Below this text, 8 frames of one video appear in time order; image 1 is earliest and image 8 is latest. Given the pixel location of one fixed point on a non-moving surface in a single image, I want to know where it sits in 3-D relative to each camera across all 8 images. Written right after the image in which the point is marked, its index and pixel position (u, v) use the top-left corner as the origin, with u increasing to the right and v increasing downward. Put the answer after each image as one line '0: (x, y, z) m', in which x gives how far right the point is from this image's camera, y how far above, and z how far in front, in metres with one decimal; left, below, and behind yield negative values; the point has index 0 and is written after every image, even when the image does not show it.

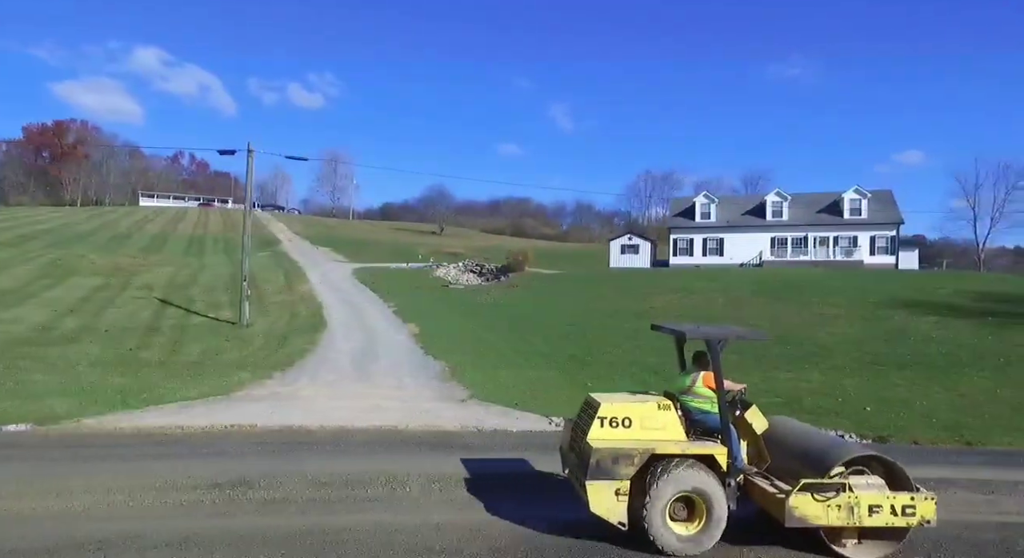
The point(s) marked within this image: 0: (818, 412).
0: (+4.8, -2.1, +12.4) m
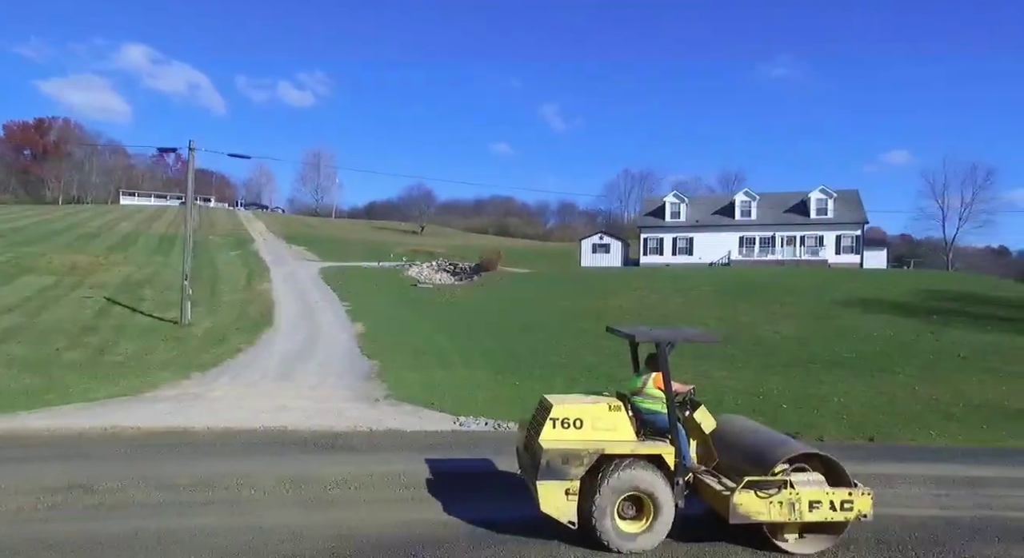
0: (+3.7, -2.1, +12.4) m
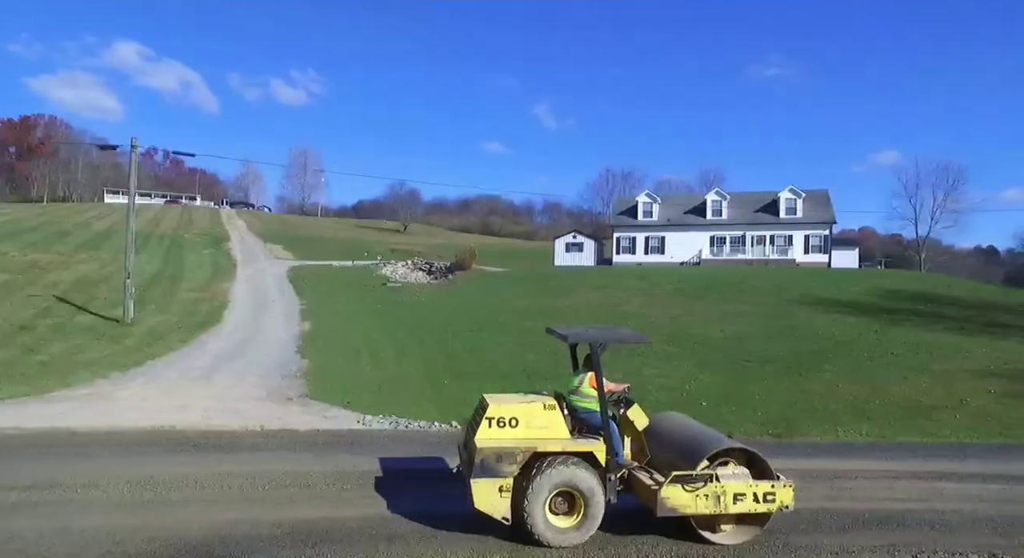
0: (+2.4, -2.1, +12.6) m
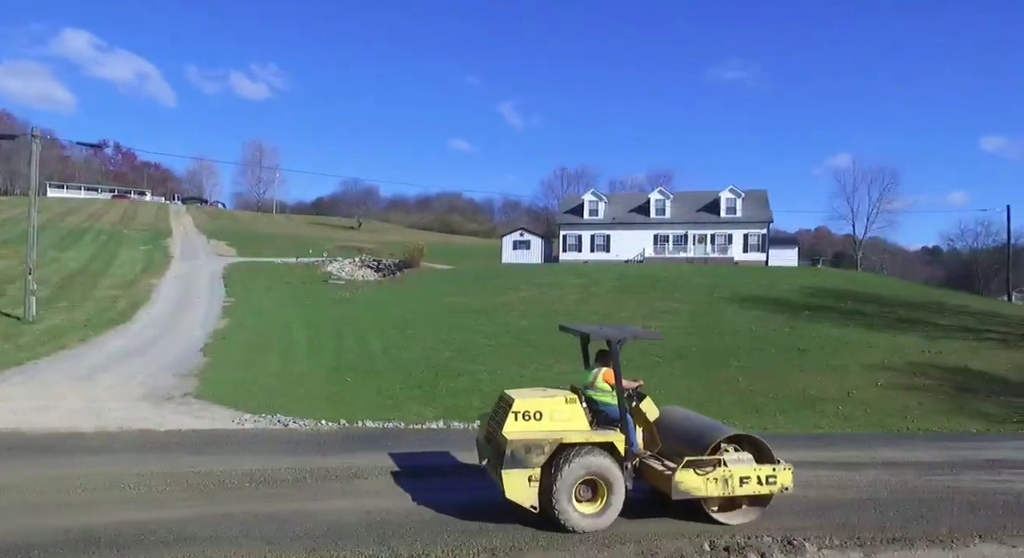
0: (+3.2, -2.2, +14.2) m
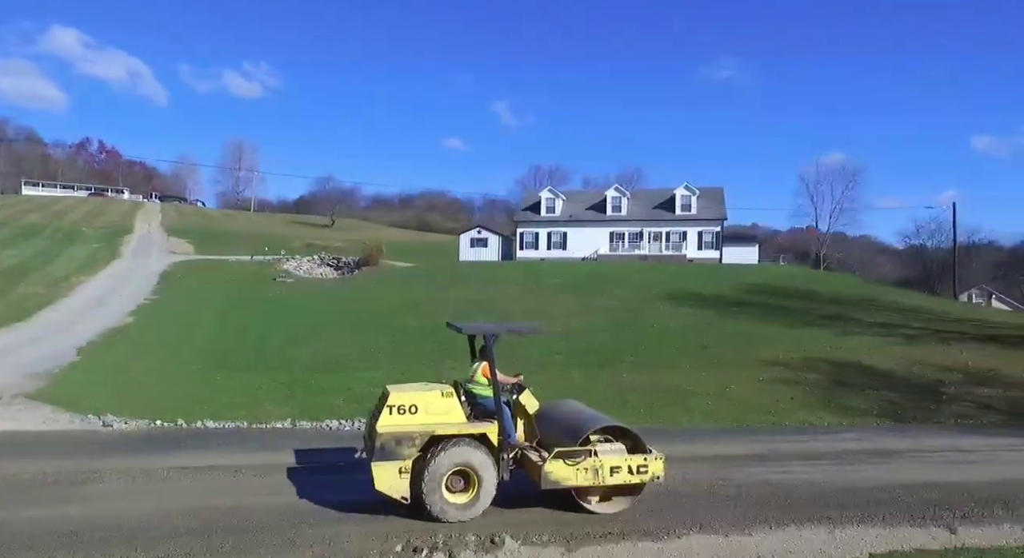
0: (+0.4, -2.1, +14.2) m
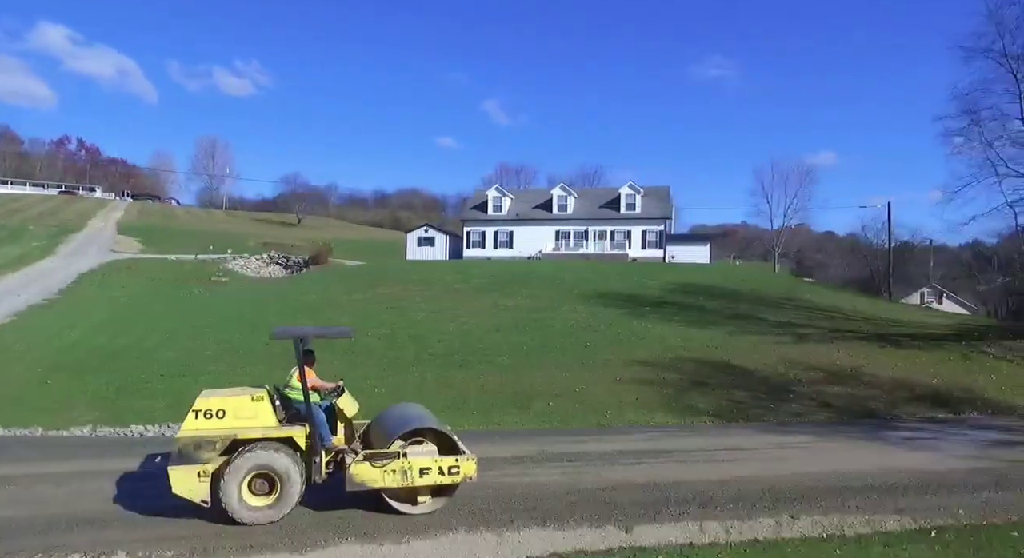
0: (-3.4, -2.0, +13.6) m
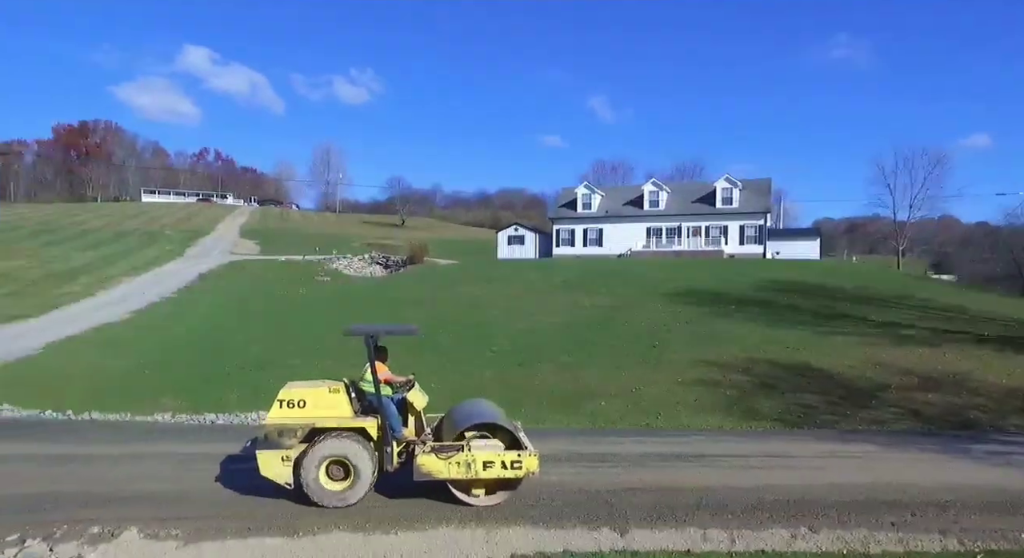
0: (-2.7, -2.0, +13.9) m
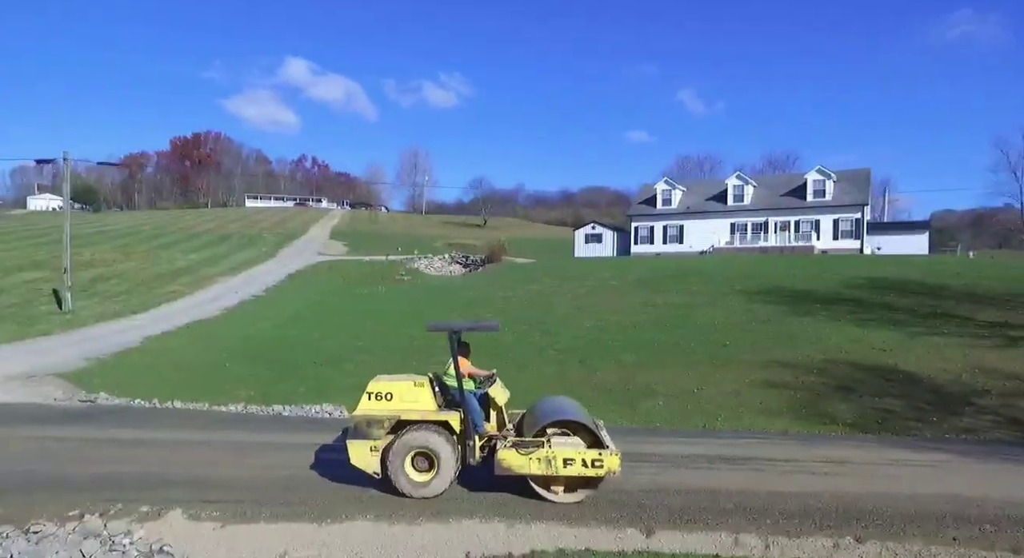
0: (-1.8, -1.9, +13.9) m
